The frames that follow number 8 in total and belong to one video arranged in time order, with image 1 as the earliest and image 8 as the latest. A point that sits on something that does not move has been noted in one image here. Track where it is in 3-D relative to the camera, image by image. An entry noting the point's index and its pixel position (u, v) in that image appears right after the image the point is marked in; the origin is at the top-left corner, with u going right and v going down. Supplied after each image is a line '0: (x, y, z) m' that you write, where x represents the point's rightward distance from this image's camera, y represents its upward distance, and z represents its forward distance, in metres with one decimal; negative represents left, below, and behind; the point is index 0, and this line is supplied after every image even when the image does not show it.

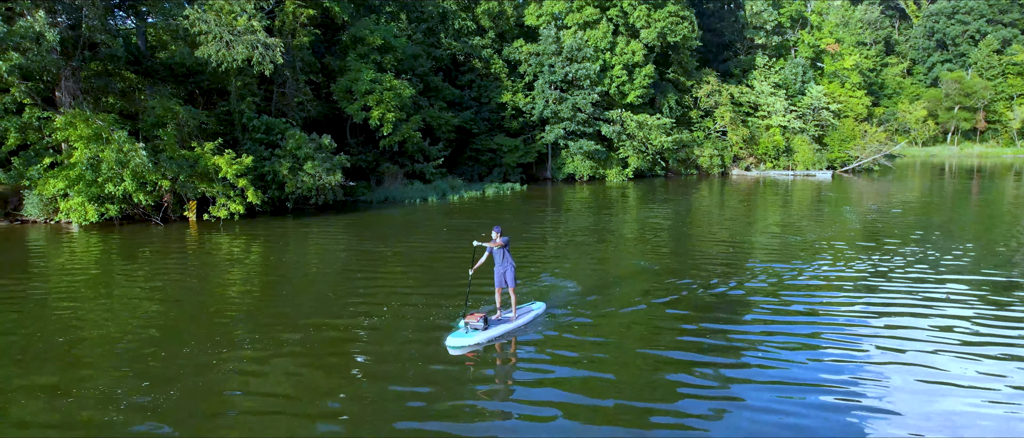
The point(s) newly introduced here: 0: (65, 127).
0: (-10.1, +2.1, +16.4) m
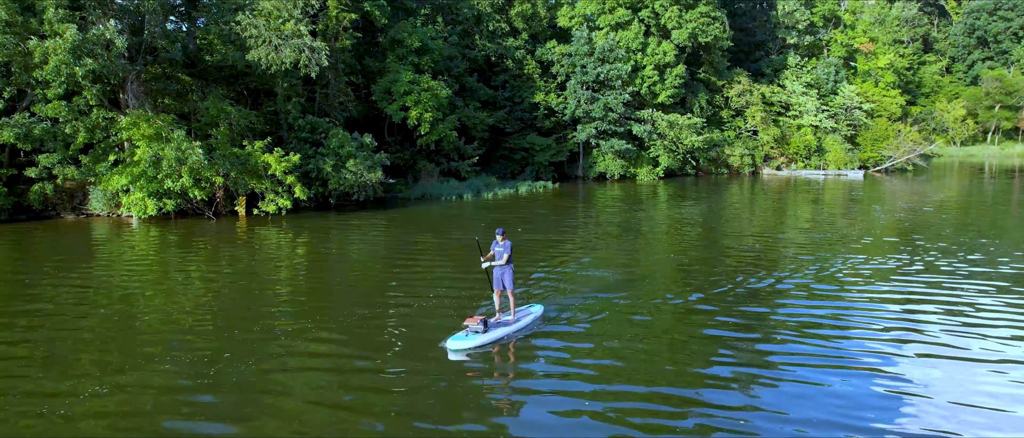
0: (-9.2, +2.2, +17.5) m
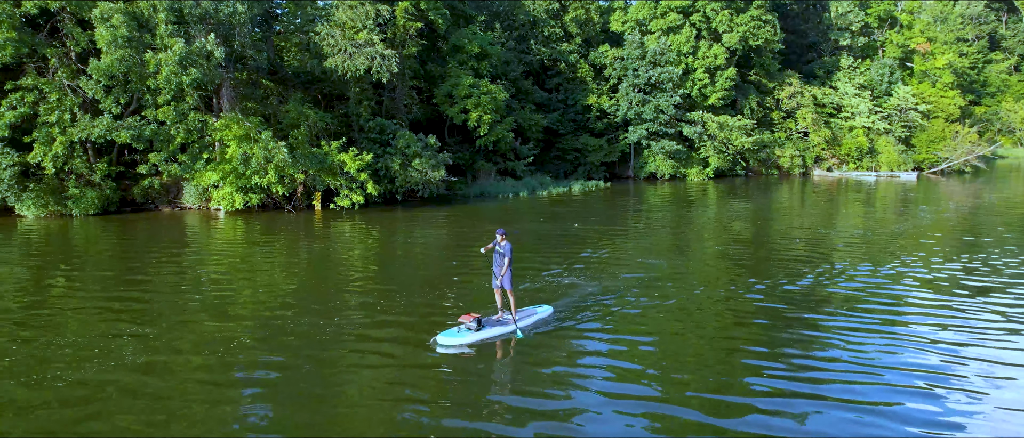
0: (-7.8, +2.4, +19.3) m
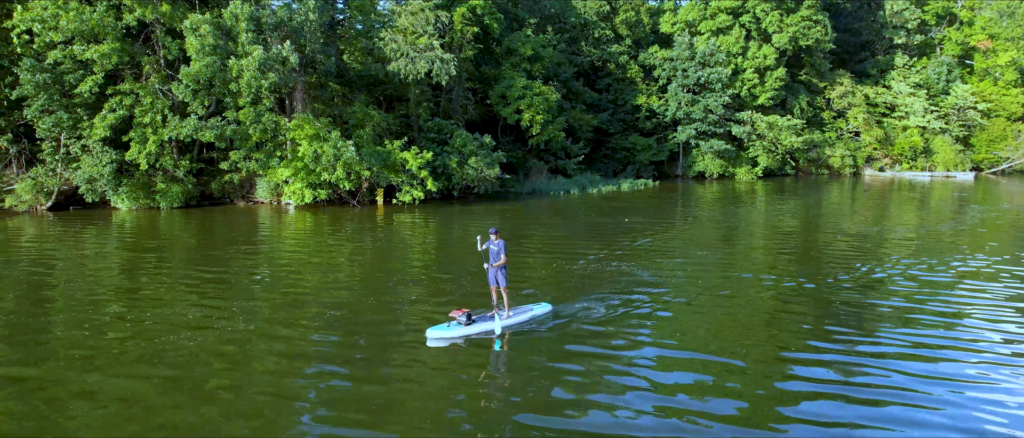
0: (-6.3, +2.6, +20.8) m
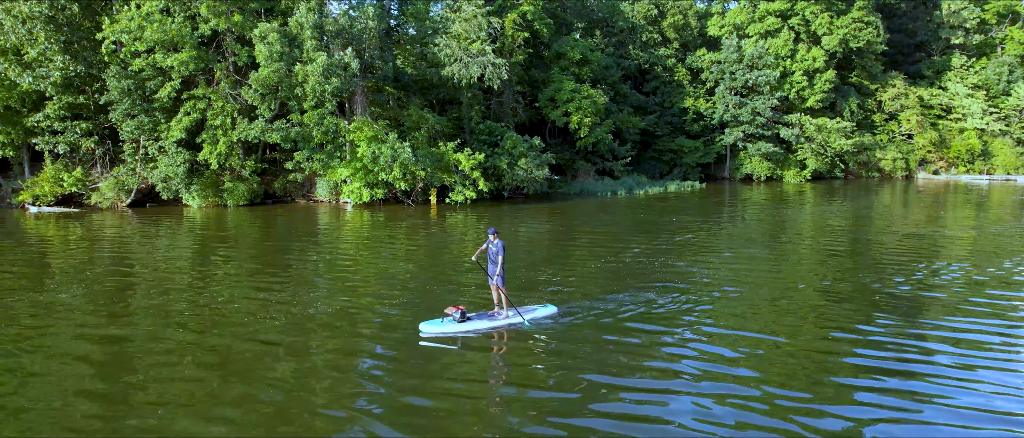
0: (-4.8, +2.7, +21.8) m
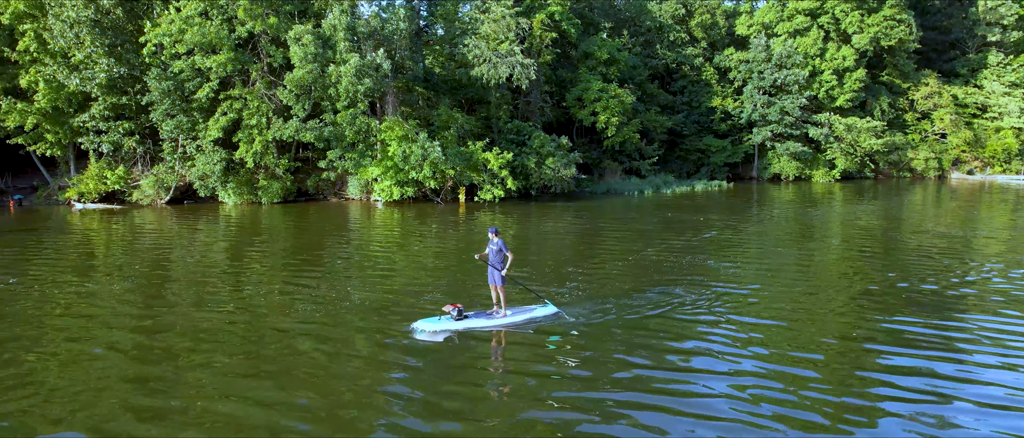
0: (-3.9, +2.8, +22.3) m
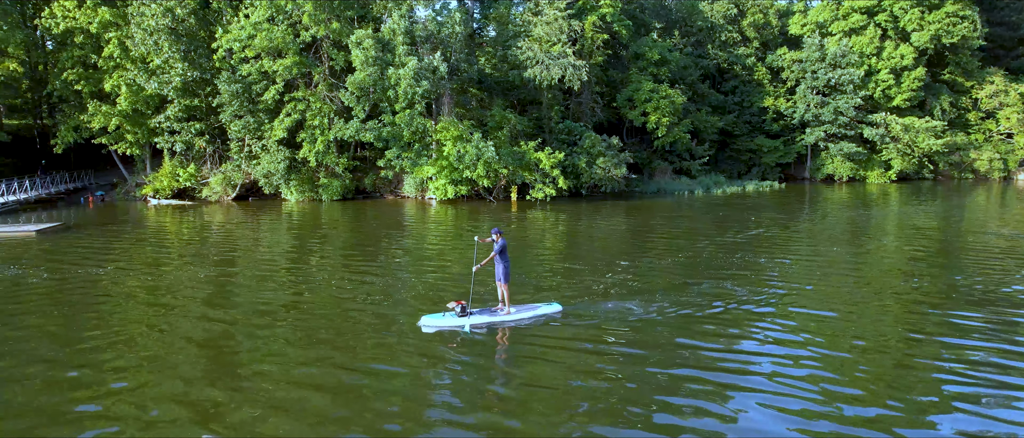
0: (-2.3, +2.8, +23.0) m
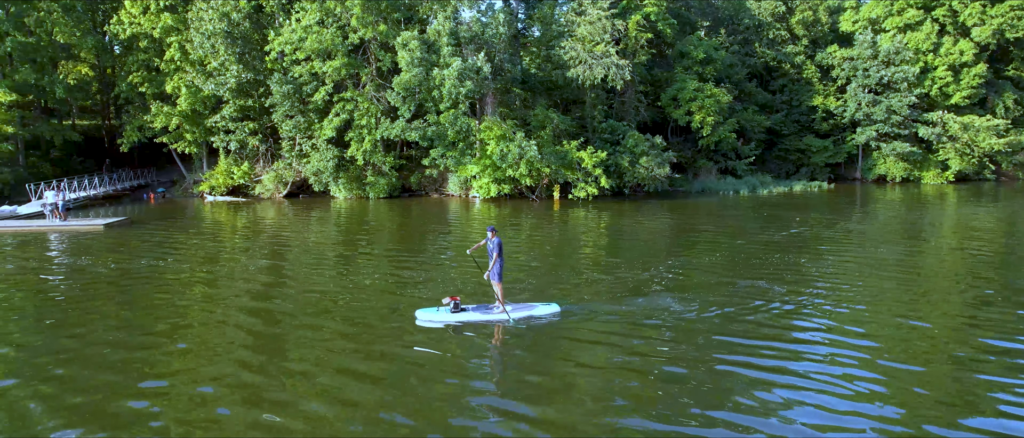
0: (-0.9, +2.9, +23.4) m
